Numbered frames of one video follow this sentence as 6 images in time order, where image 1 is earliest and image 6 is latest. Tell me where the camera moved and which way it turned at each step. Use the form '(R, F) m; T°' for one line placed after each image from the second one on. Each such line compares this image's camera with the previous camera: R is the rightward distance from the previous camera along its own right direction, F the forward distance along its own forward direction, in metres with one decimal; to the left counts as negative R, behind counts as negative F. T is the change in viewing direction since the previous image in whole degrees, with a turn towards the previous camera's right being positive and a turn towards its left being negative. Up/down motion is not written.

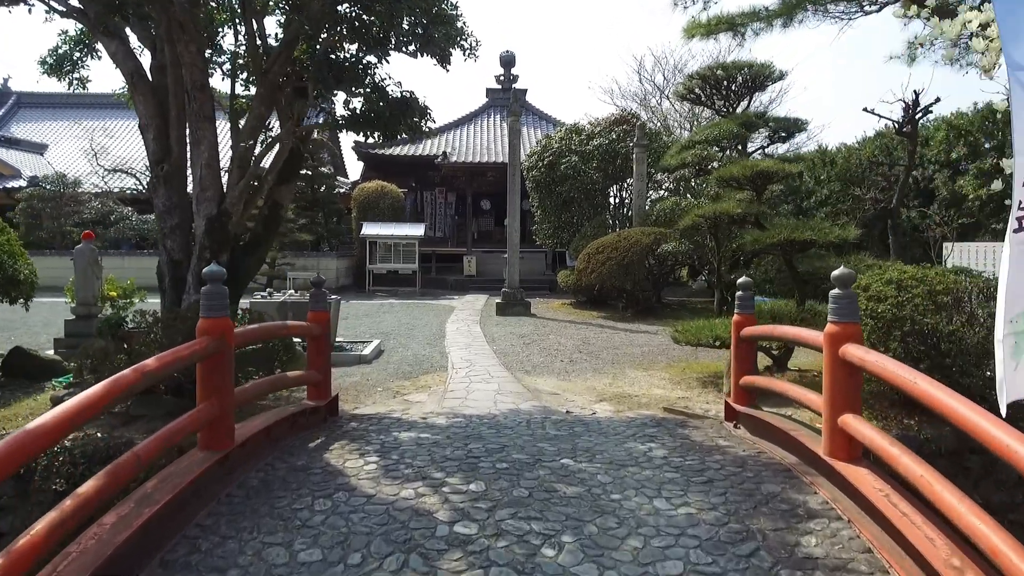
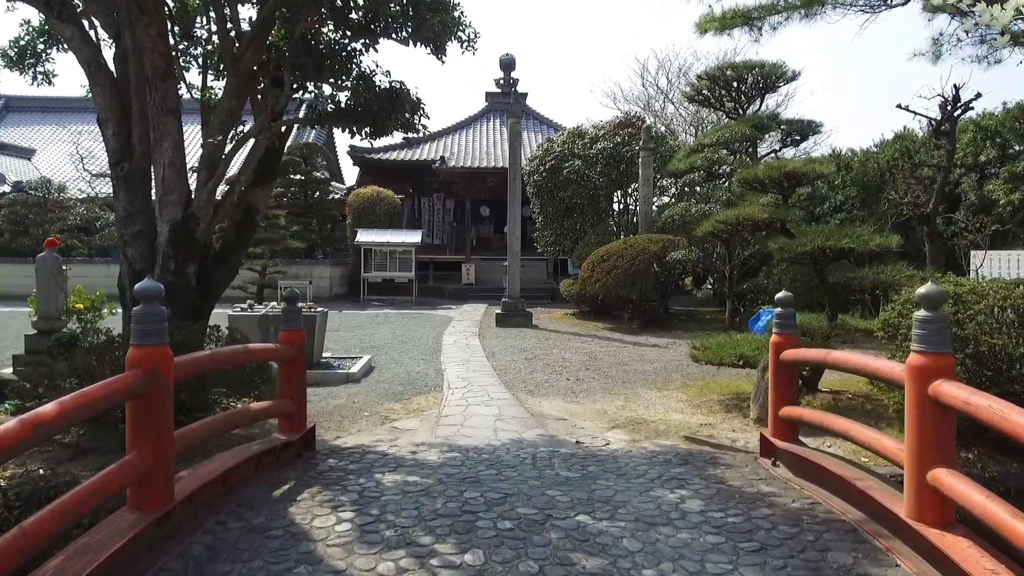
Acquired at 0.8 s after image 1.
(0.0, +0.6) m; 0°
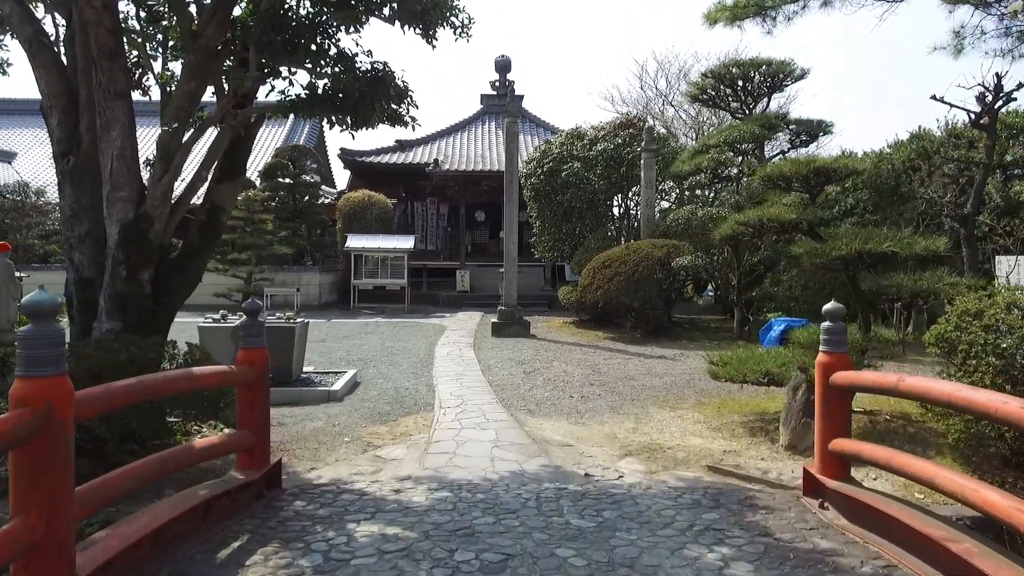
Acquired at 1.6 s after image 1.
(0.0, +0.6) m; 0°
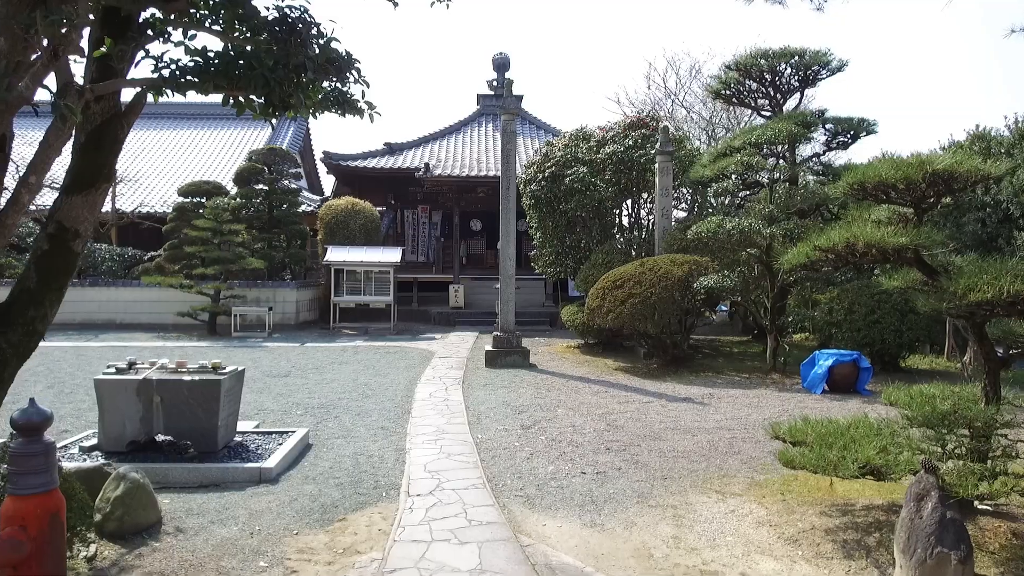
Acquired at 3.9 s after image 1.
(0.0, +1.5) m; 0°
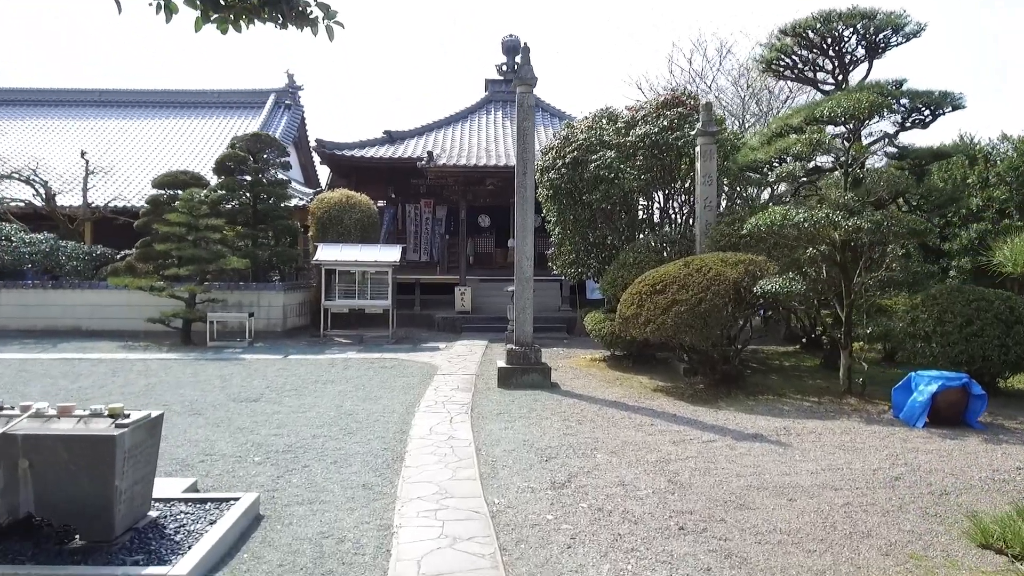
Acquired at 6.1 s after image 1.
(-0.1, +1.6) m; 0°
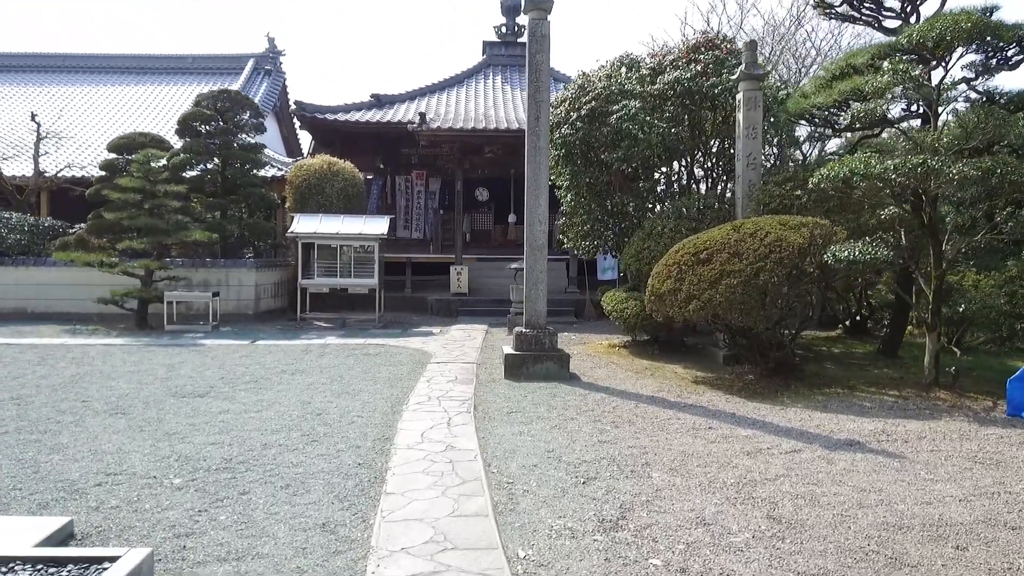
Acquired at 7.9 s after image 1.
(-0.2, +1.4) m; +1°
